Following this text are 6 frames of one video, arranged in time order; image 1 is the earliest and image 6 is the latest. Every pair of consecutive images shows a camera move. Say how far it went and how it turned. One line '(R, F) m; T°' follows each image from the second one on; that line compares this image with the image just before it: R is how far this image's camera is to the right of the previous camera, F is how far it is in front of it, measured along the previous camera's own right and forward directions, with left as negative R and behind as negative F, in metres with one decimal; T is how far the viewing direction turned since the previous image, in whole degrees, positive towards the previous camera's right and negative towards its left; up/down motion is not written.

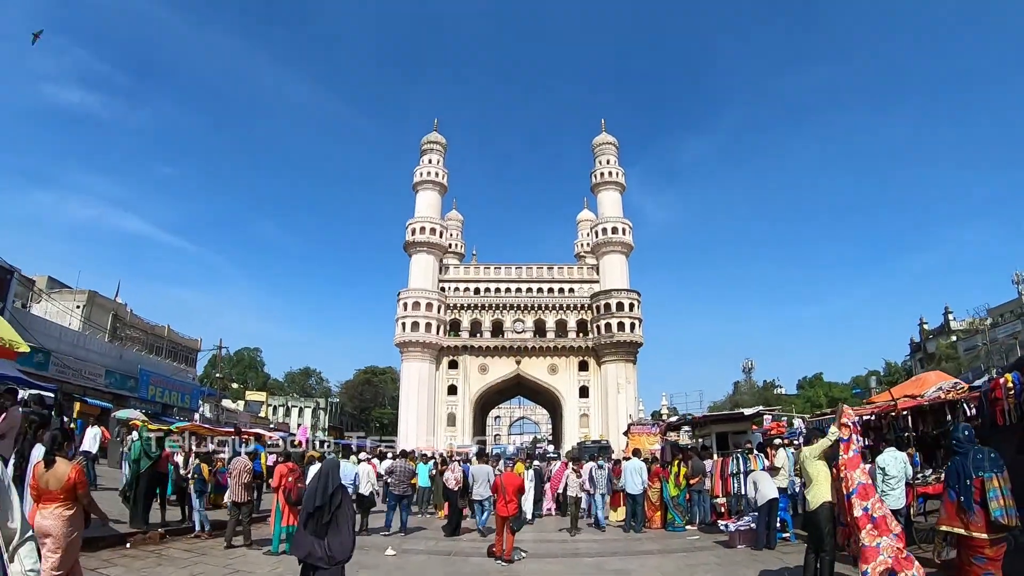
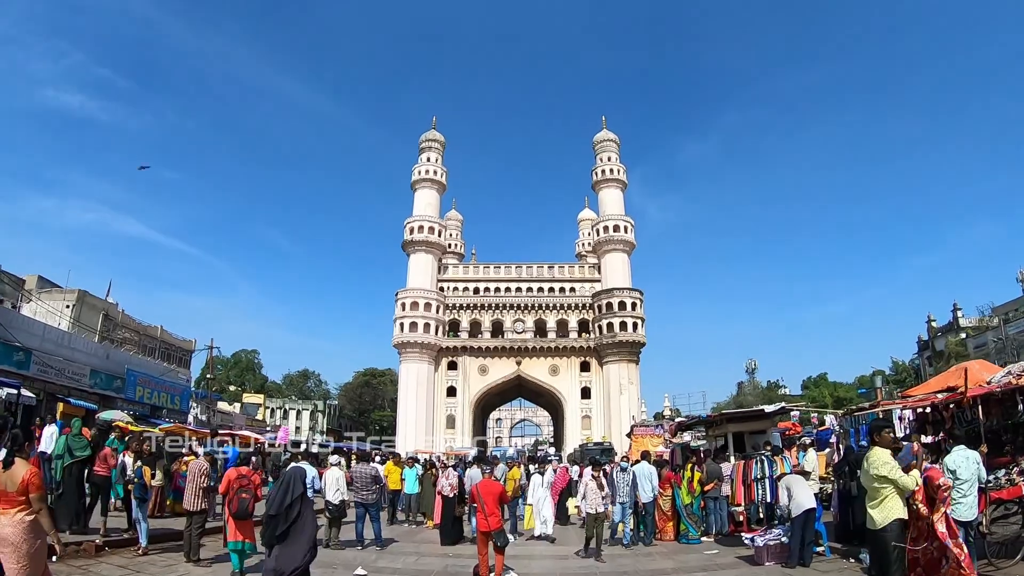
(+0.1, +1.1) m; 0°
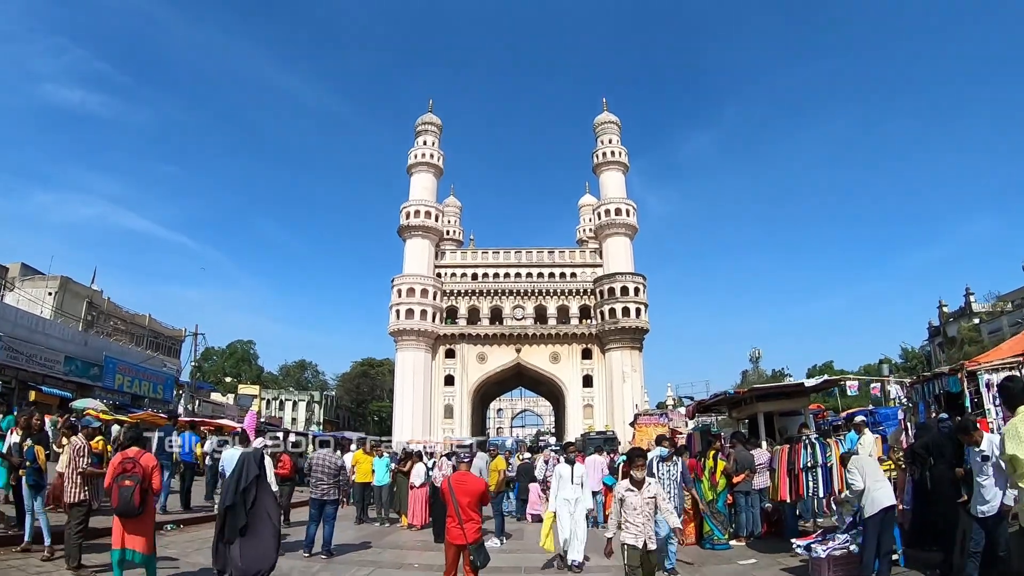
(+0.2, +1.6) m; 0°
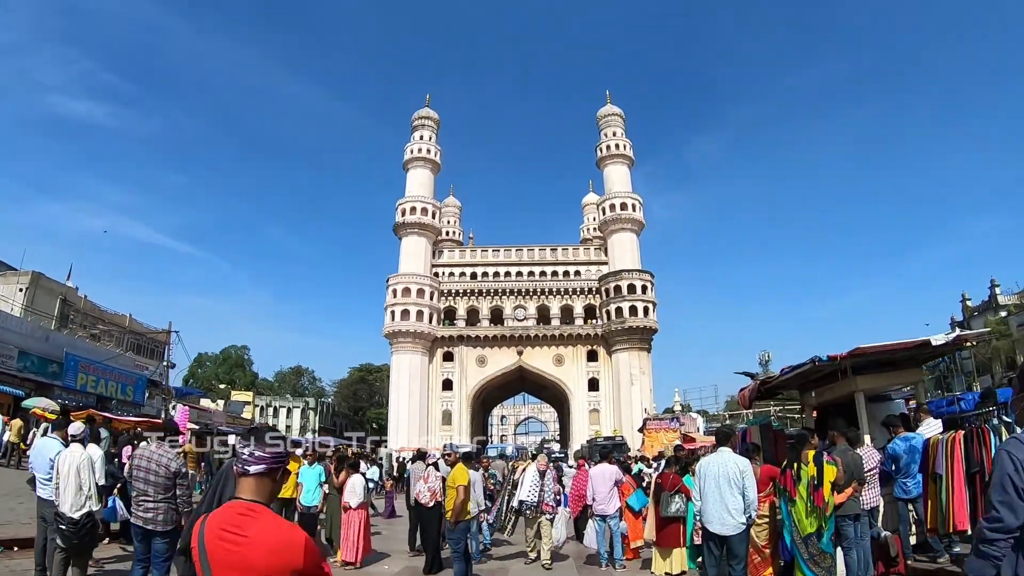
(+0.3, +2.7) m; 0°
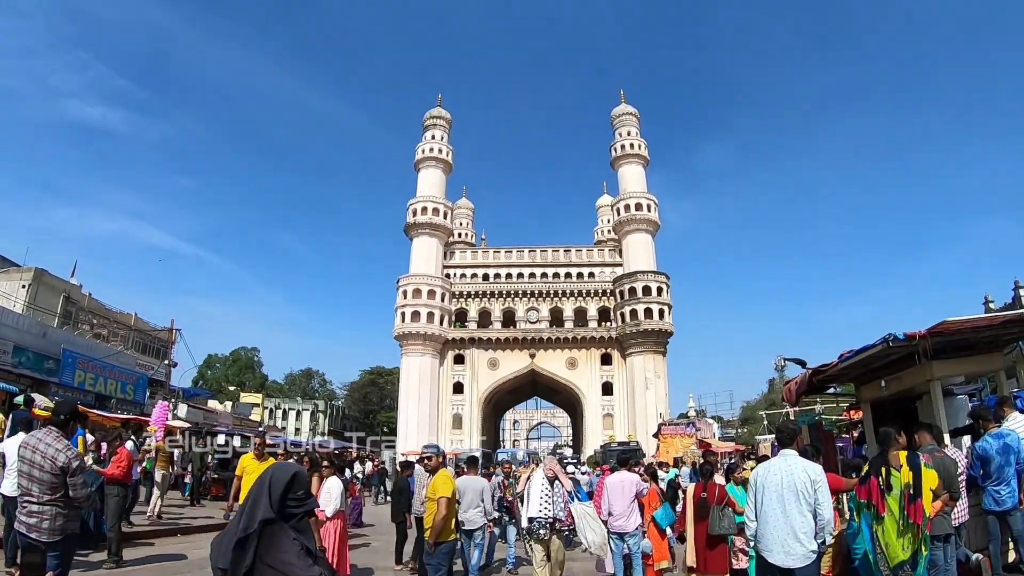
(+0.1, +0.9) m; -1°
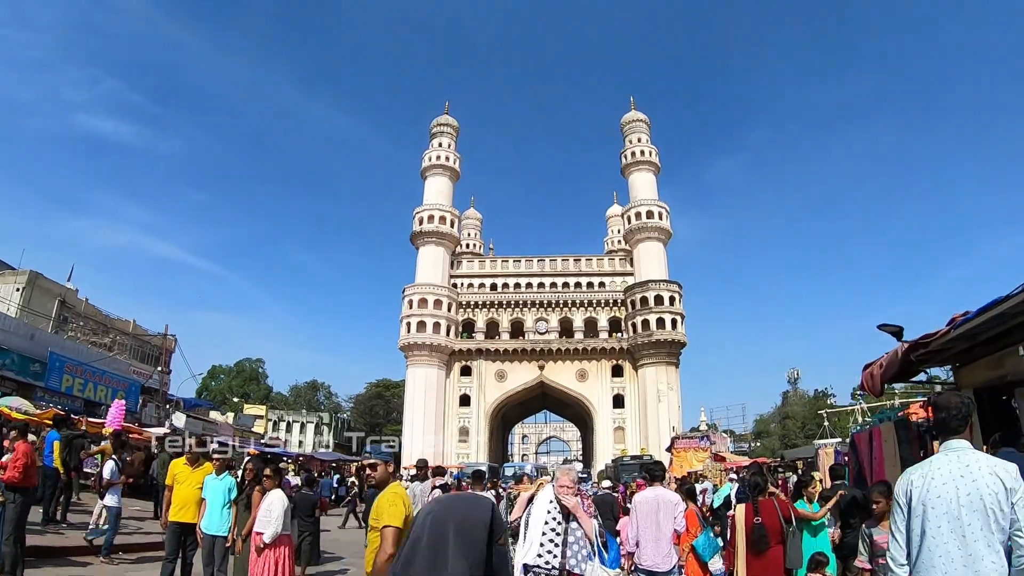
(+0.1, +1.2) m; -1°
